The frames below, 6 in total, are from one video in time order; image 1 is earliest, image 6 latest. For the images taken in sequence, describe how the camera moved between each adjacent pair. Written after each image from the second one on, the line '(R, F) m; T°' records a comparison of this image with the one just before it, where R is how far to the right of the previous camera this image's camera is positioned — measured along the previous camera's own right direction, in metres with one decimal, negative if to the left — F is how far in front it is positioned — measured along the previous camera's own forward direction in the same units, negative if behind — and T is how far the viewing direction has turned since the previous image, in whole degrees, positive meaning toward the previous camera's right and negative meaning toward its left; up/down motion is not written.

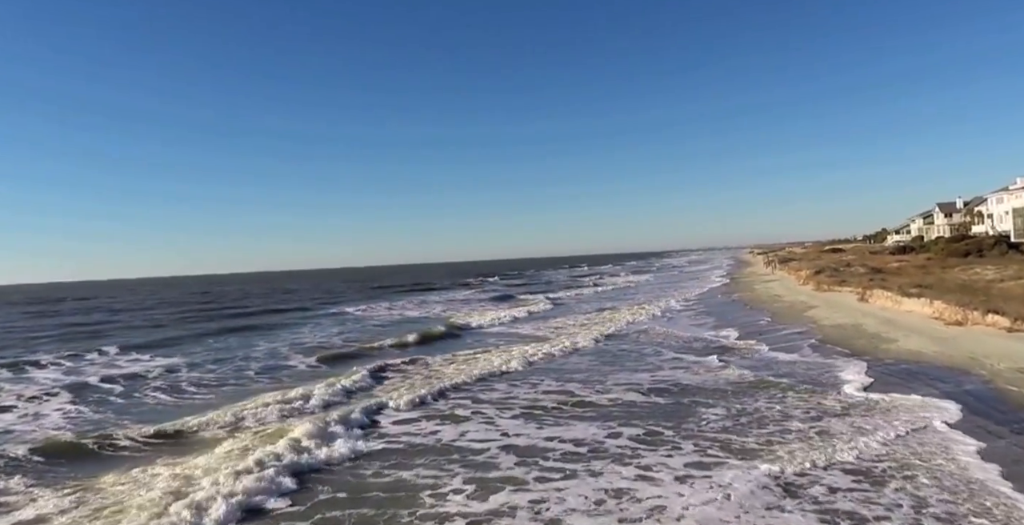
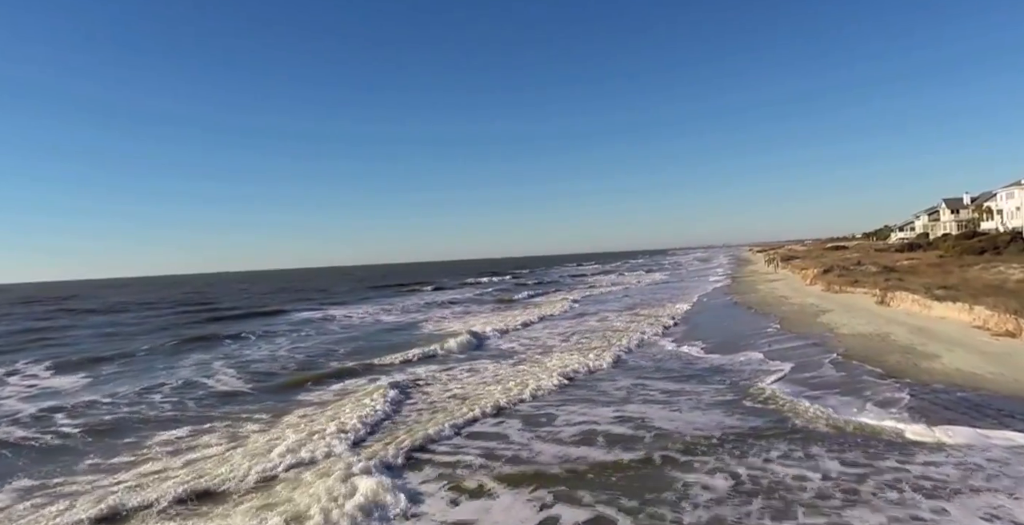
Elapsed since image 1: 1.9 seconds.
(+1.0, +3.6) m; 0°
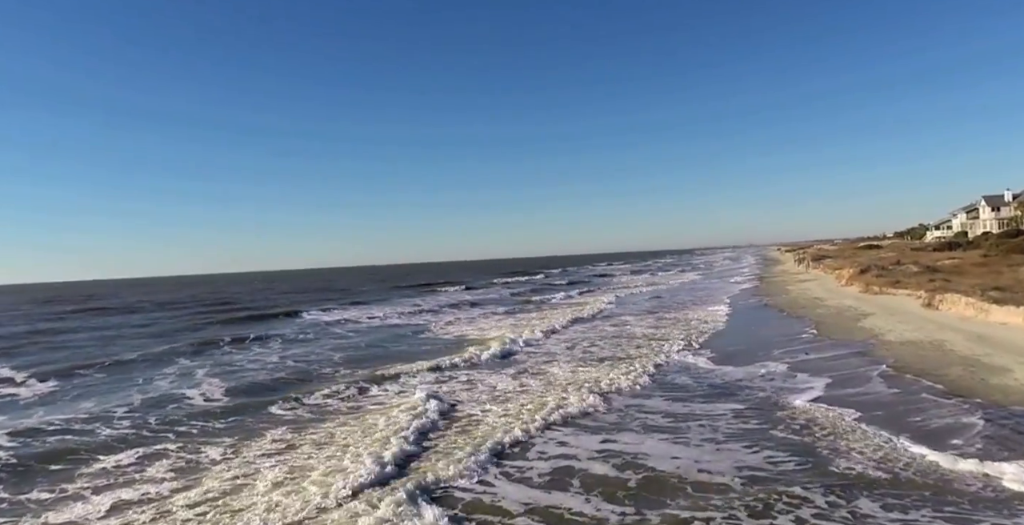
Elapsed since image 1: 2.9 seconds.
(+0.5, +1.9) m; -2°
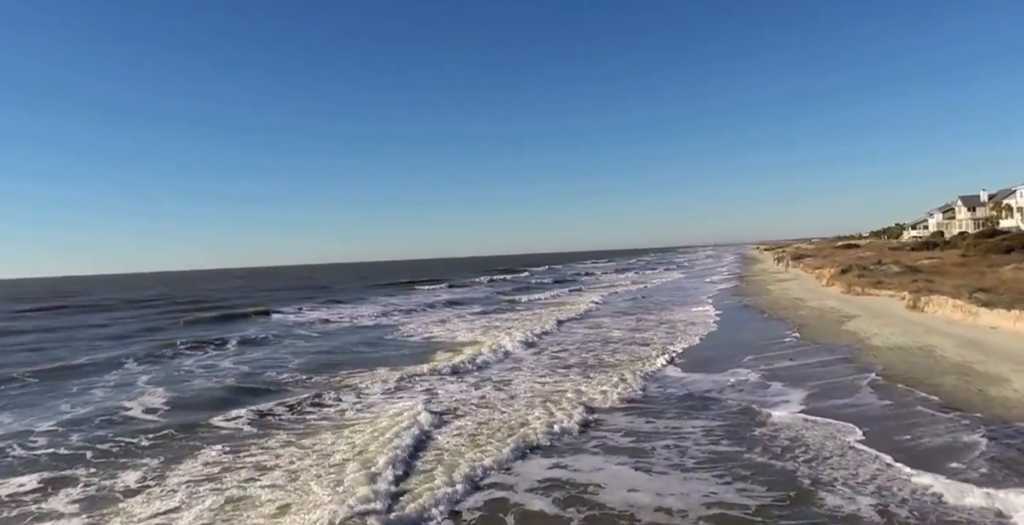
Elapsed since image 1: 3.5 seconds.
(+0.4, +1.2) m; +2°
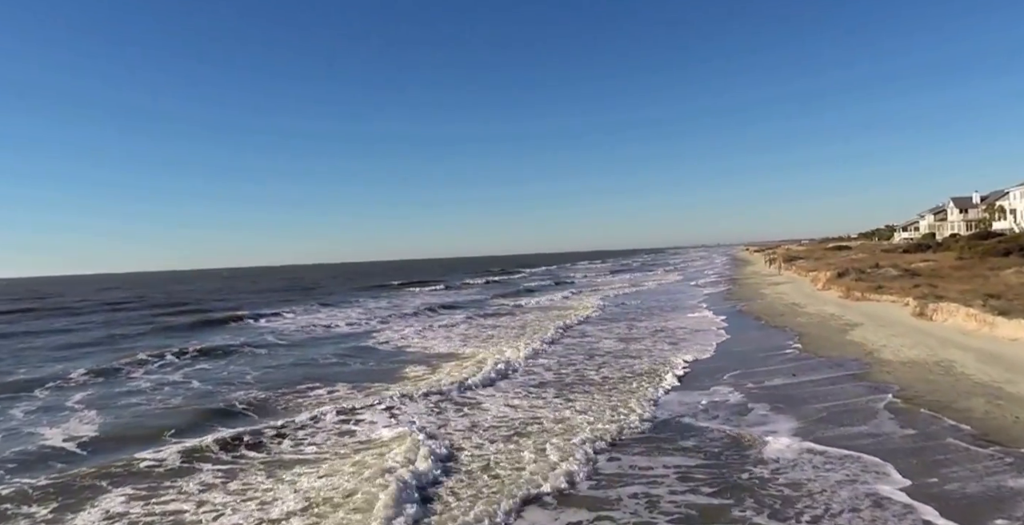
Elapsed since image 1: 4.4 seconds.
(+0.4, +1.7) m; +1°
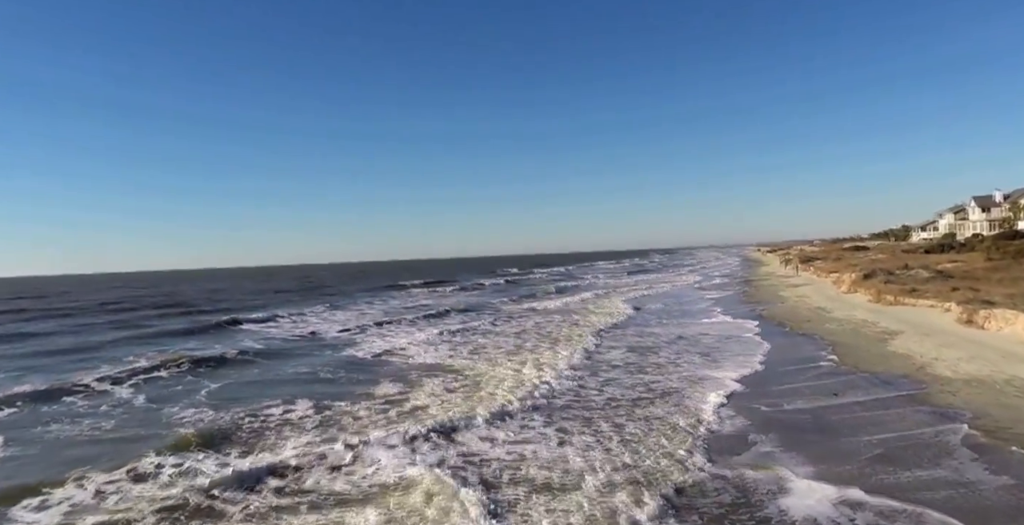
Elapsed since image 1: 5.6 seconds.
(+0.4, +2.4) m; -1°
